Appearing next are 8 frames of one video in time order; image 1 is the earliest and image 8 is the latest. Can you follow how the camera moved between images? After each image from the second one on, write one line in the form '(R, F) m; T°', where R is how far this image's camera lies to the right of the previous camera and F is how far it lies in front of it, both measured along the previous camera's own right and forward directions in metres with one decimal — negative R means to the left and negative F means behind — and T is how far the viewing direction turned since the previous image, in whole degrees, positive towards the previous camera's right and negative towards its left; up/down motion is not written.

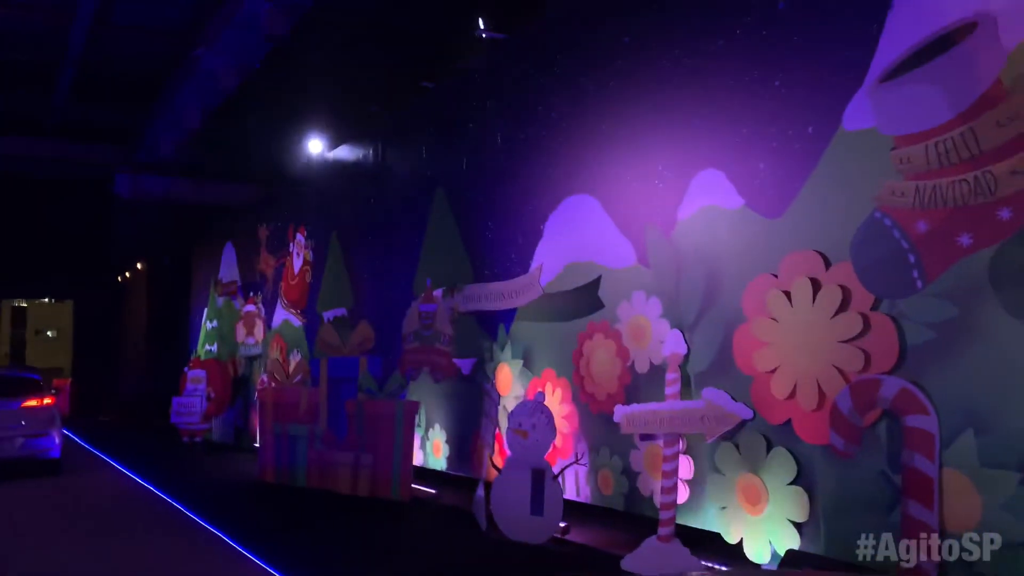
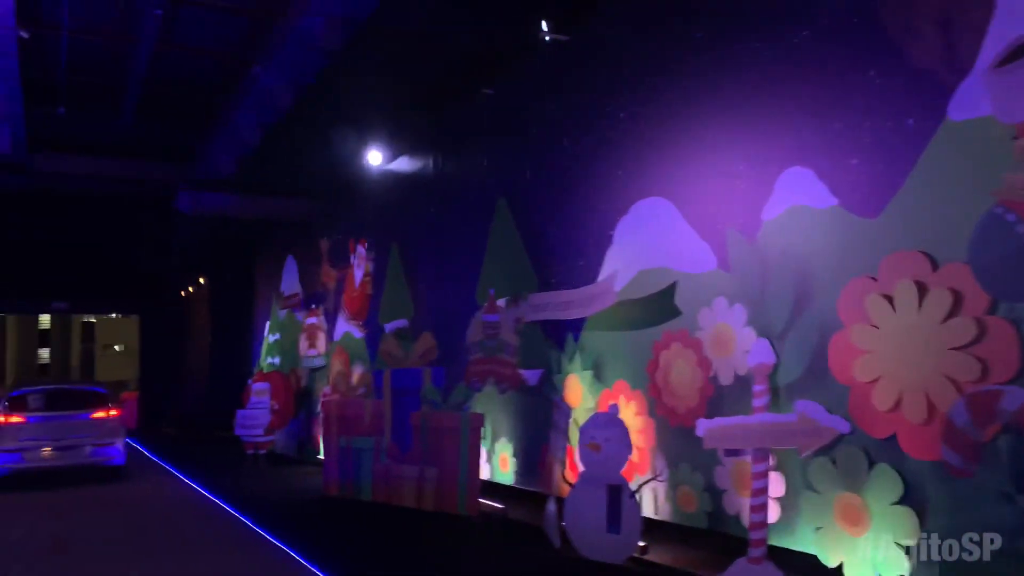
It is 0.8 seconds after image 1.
(-0.1, +0.2) m; -4°
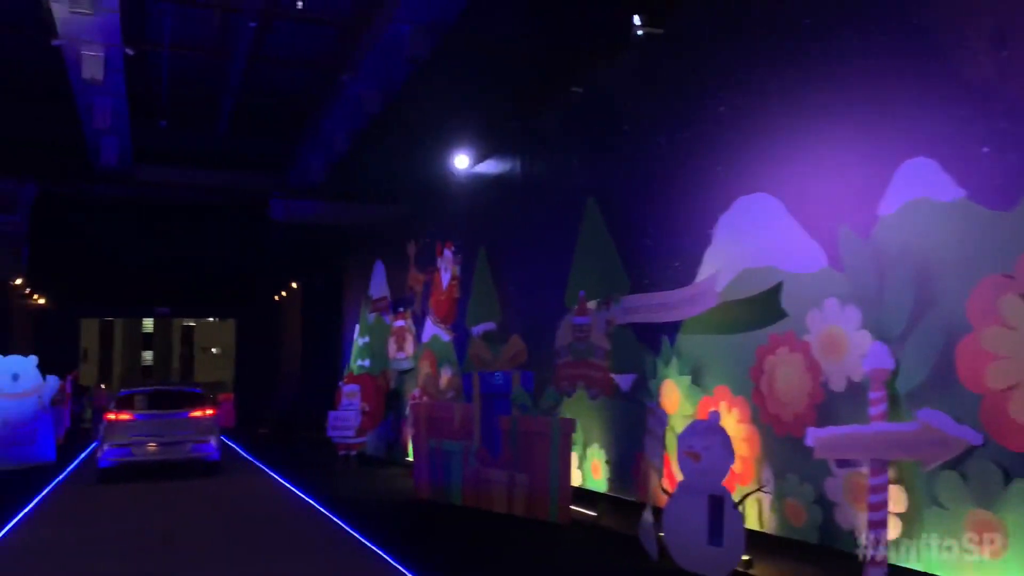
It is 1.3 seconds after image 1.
(-0.1, +0.1) m; -6°
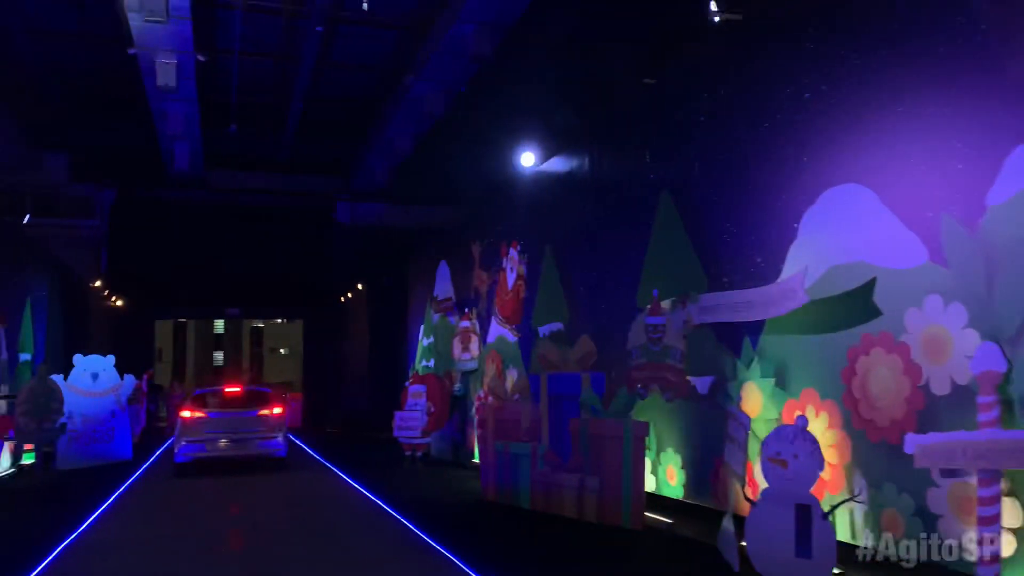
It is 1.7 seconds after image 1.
(-0.1, +0.2) m; -4°
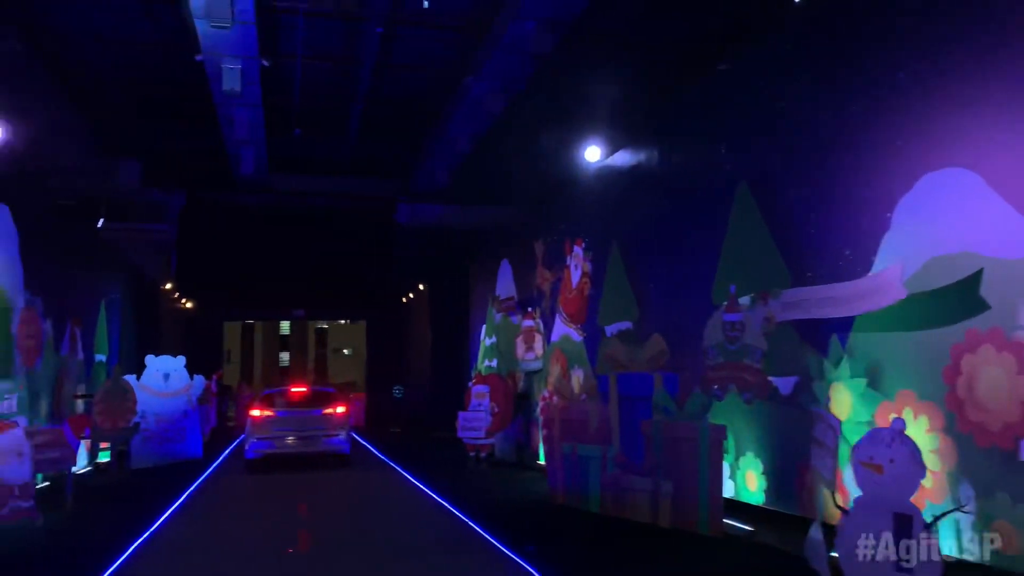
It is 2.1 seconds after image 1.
(-0.1, +0.2) m; -4°
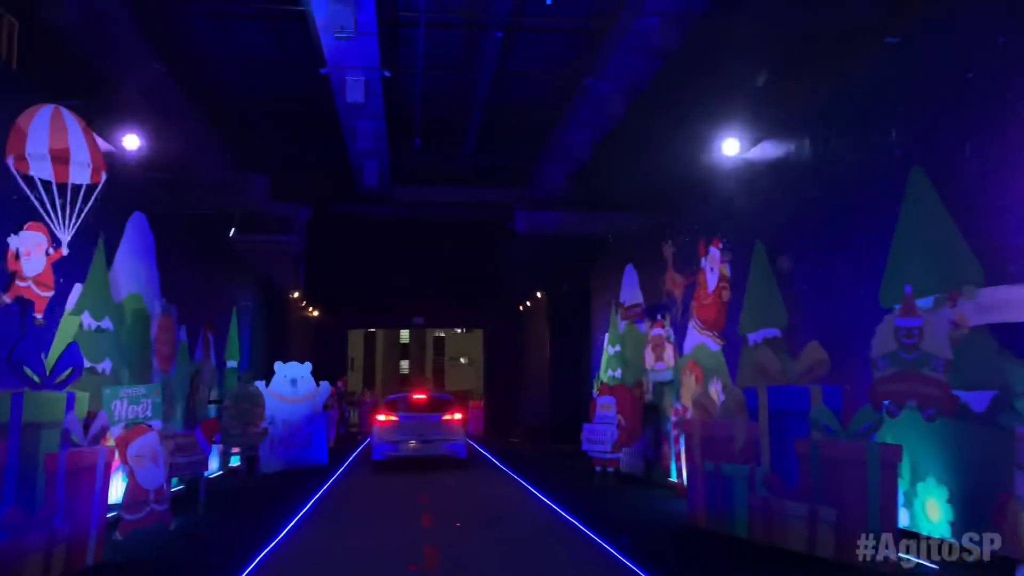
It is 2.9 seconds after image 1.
(-0.2, +0.5) m; -8°
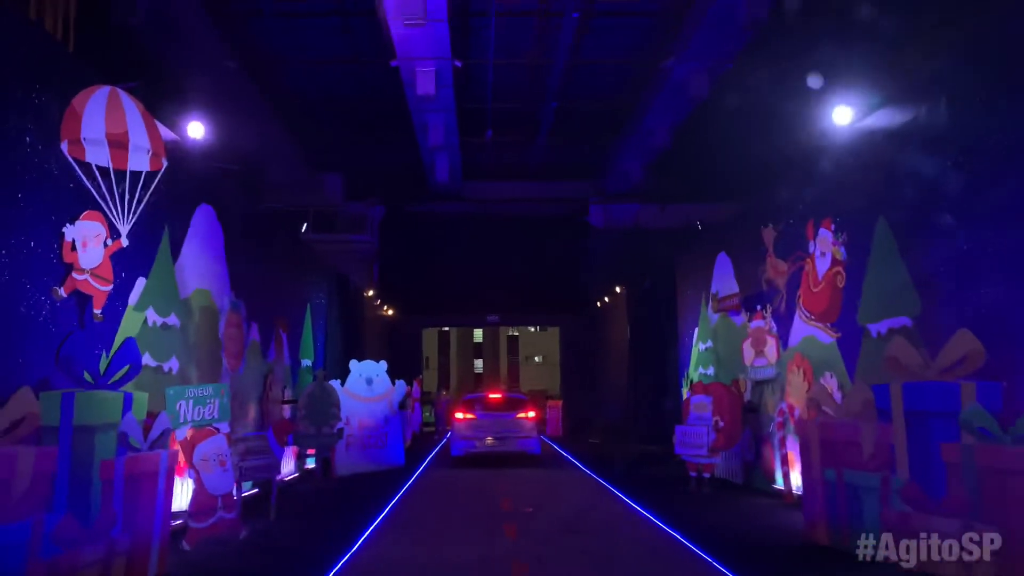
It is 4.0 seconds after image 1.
(-0.2, +0.8) m; -5°
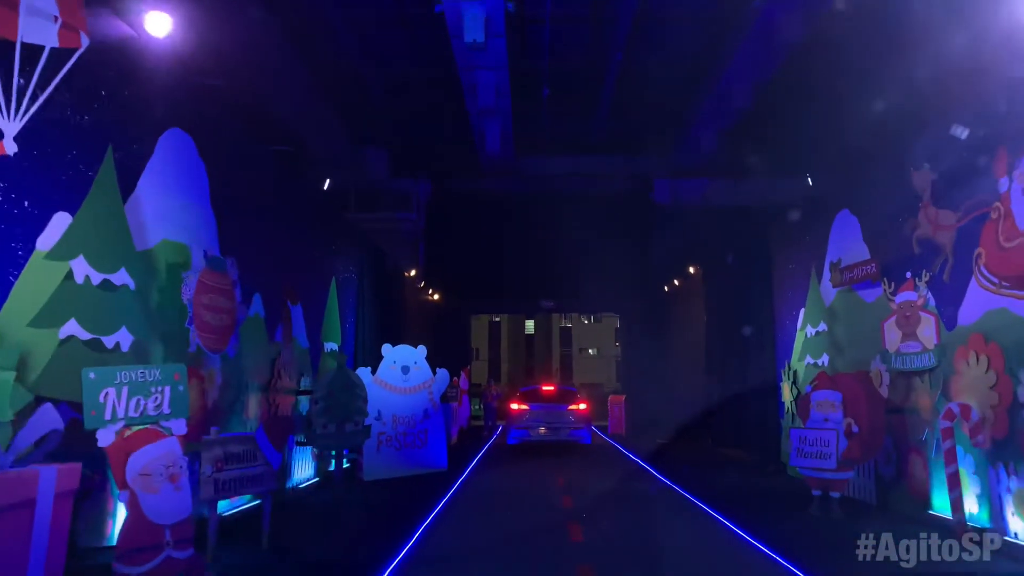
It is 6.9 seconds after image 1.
(-0.2, +2.5) m; -4°
